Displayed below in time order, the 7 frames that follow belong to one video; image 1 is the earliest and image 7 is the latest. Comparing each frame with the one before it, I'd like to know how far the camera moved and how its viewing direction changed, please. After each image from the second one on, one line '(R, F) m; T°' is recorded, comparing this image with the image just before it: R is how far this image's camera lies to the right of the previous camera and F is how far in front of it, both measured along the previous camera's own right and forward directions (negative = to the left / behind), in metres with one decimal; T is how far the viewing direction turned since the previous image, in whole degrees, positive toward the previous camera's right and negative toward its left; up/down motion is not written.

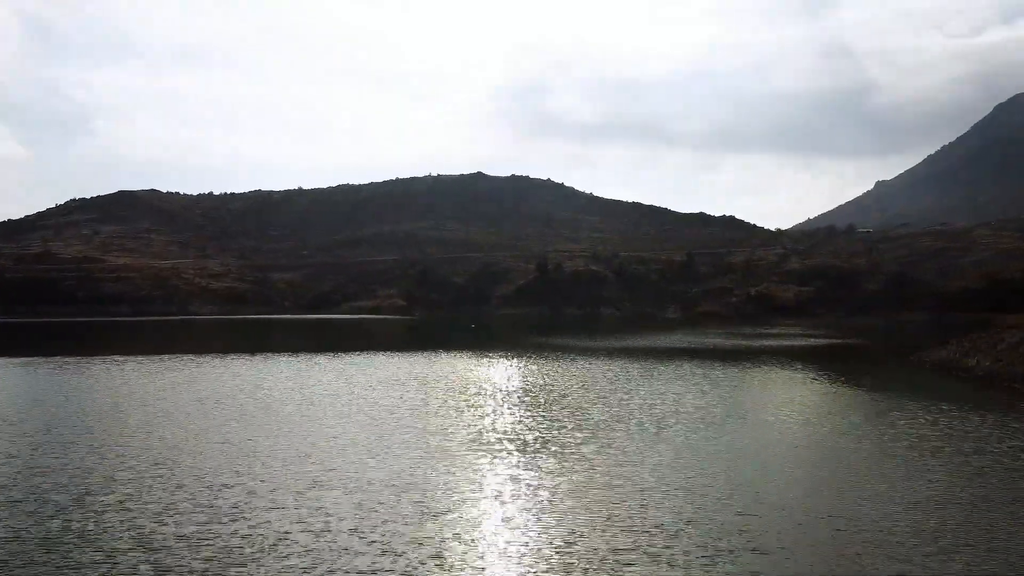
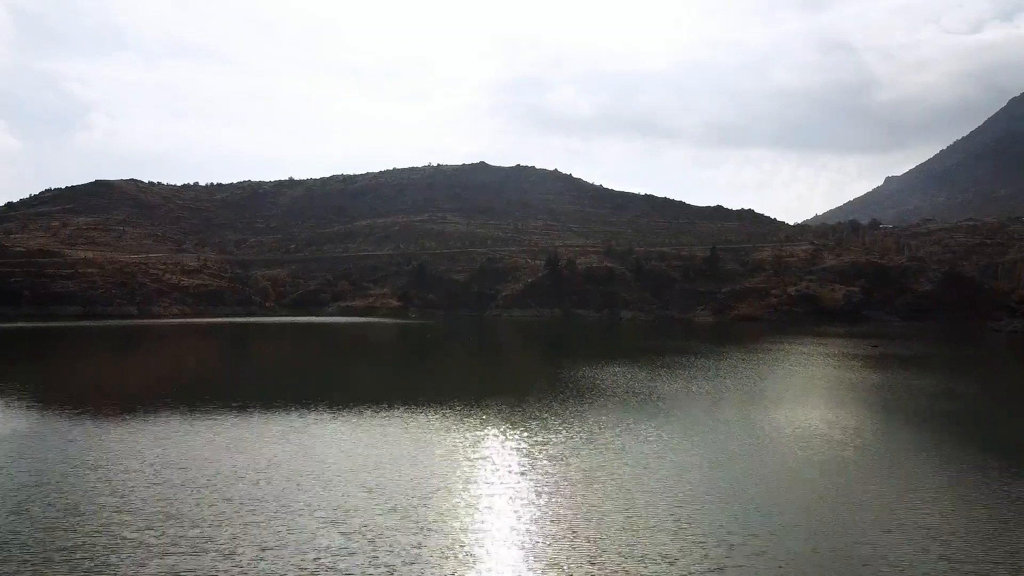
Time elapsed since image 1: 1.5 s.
(-0.8, +7.7) m; 0°
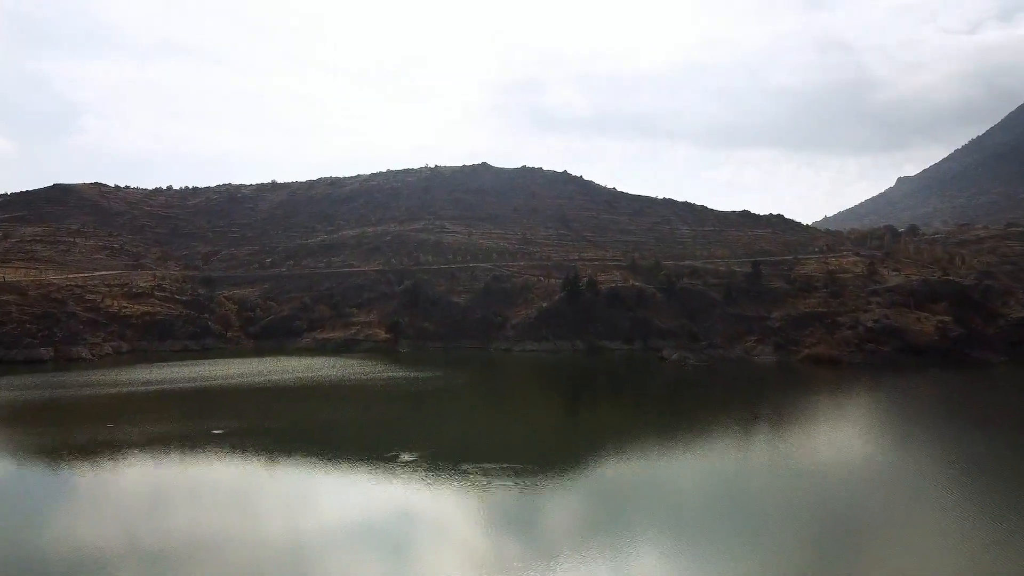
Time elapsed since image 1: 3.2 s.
(-1.1, +11.2) m; 0°
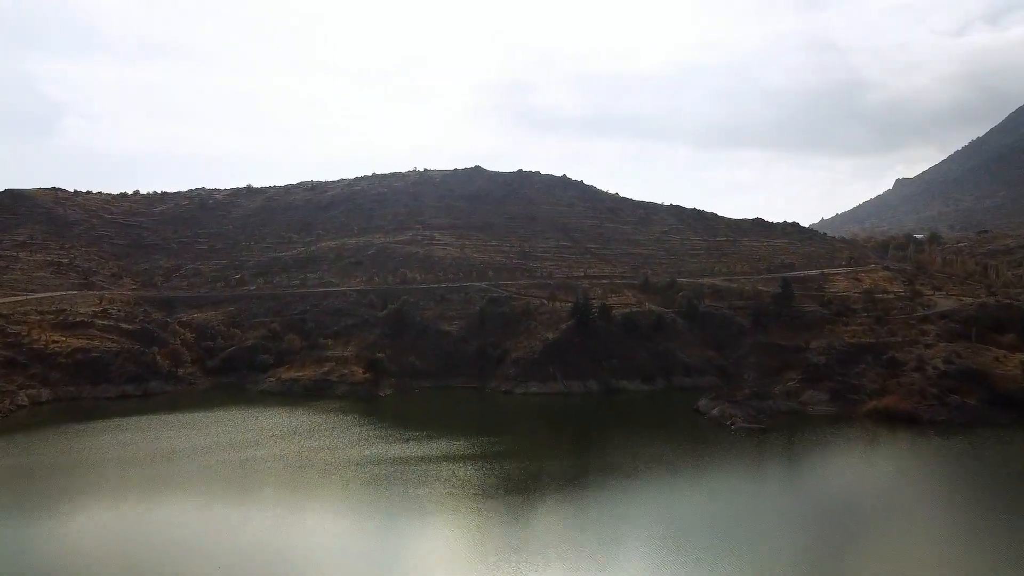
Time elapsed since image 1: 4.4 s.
(-0.7, +8.1) m; +1°
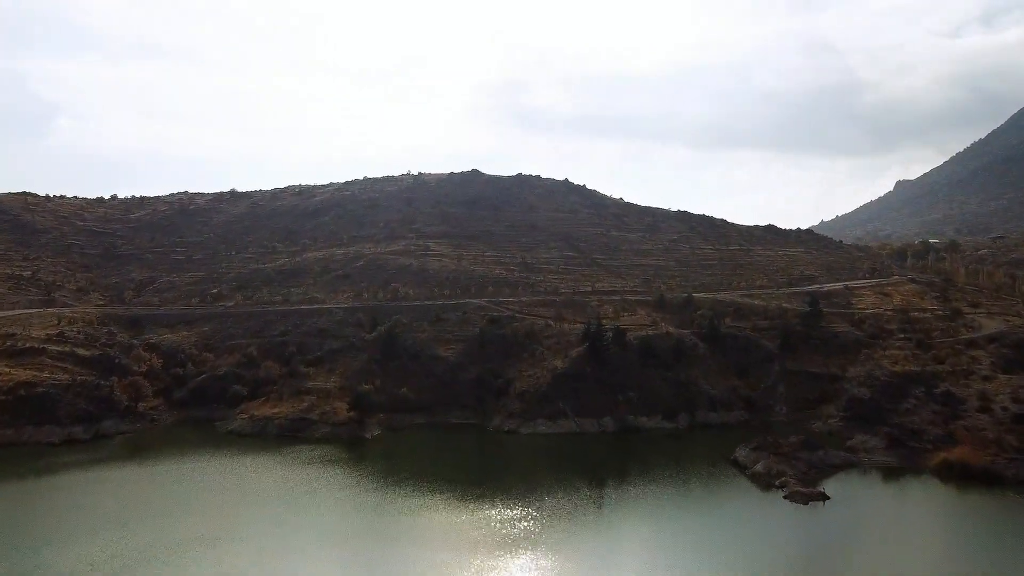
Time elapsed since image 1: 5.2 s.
(-0.6, +5.4) m; 0°
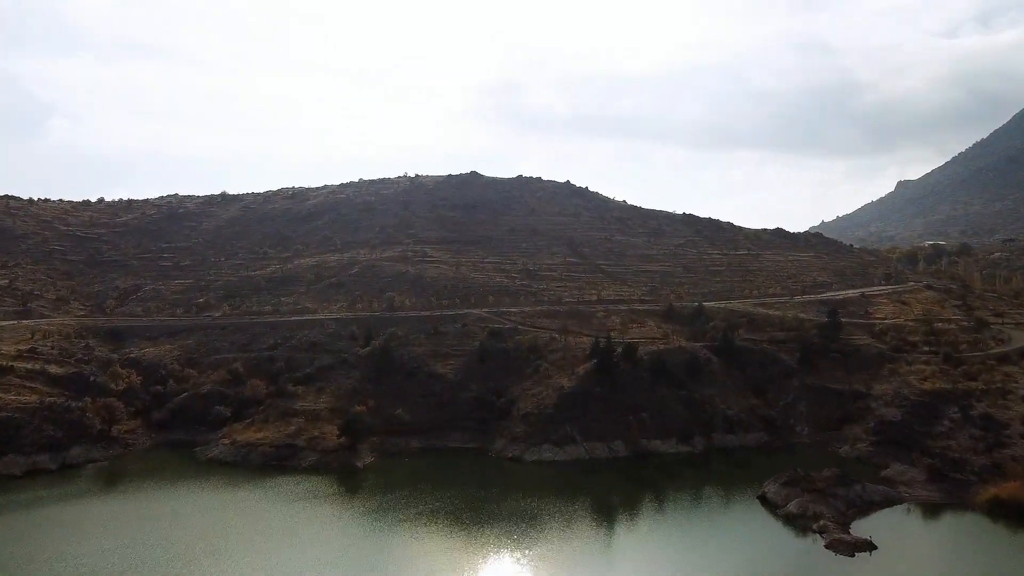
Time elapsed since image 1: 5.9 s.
(-0.3, +3.0) m; 0°
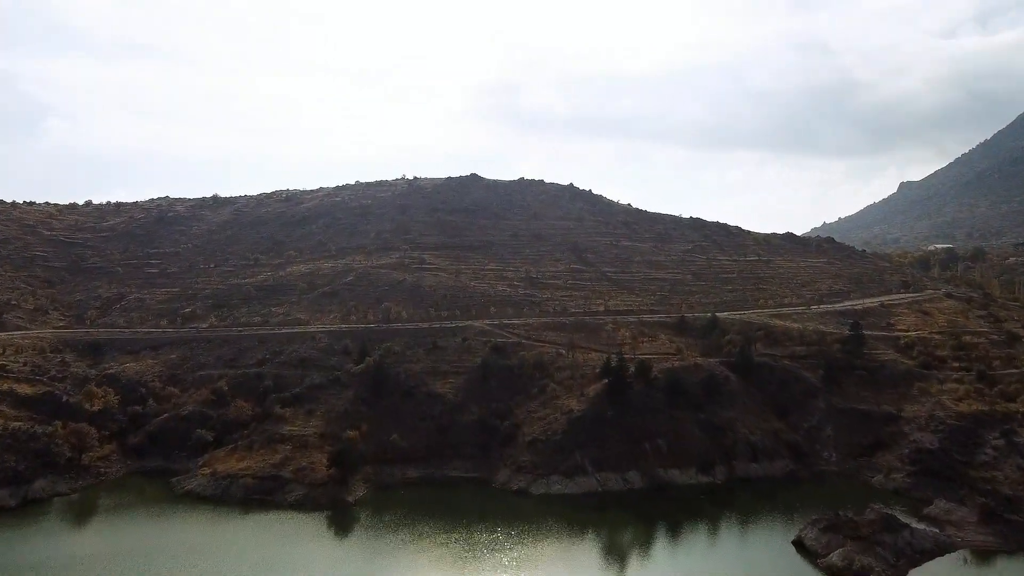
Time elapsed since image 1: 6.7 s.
(-0.3, +3.0) m; 0°
